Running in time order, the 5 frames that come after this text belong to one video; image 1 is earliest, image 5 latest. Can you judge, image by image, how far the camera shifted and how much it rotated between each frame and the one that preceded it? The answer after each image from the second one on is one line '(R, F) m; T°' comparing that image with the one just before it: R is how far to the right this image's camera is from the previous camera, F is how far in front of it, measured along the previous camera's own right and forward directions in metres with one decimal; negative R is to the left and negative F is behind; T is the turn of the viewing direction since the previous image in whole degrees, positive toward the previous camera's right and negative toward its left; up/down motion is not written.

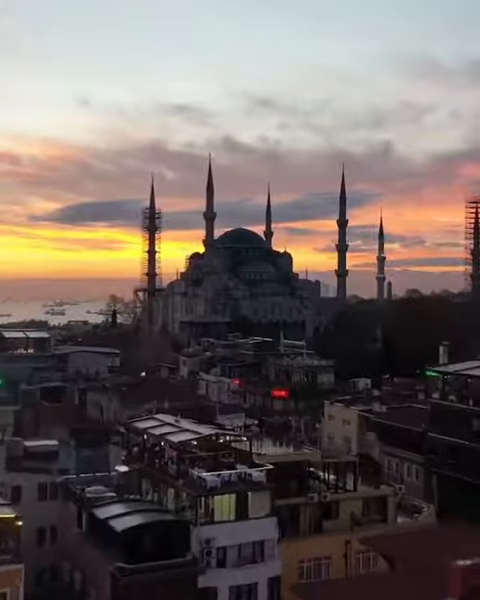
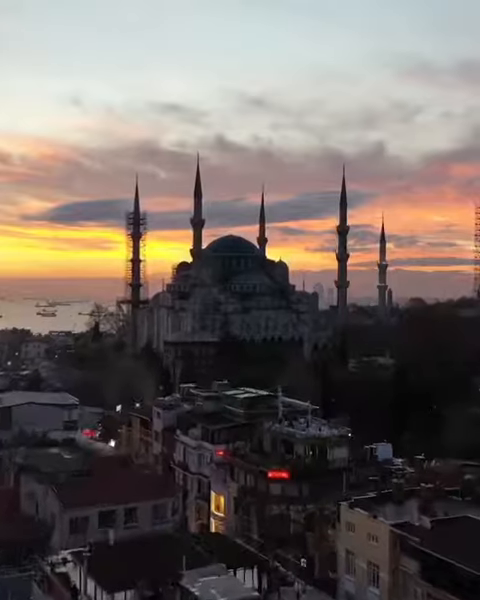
(+0.2, +4.8) m; 0°
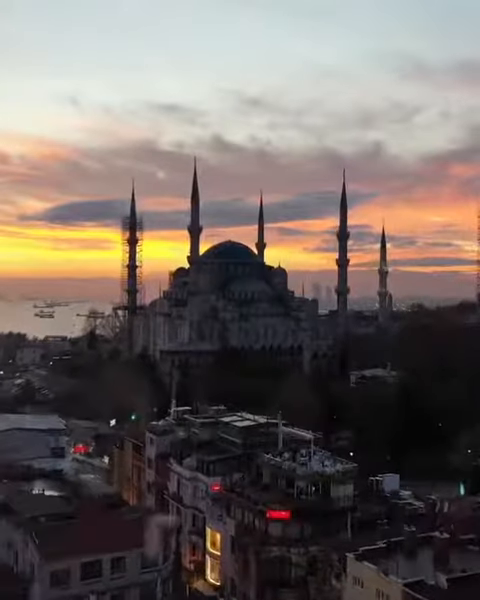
(0.0, +1.1) m; 0°
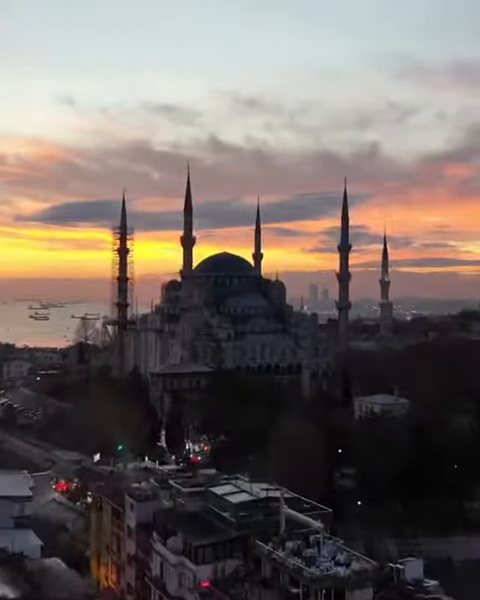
(0.0, +2.6) m; 0°
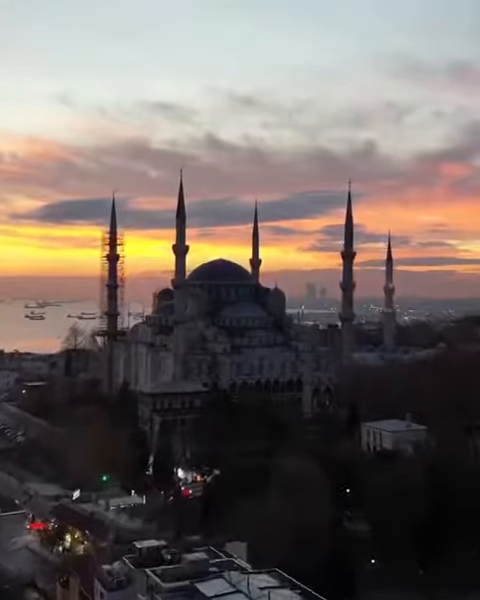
(0.0, +3.2) m; 0°
